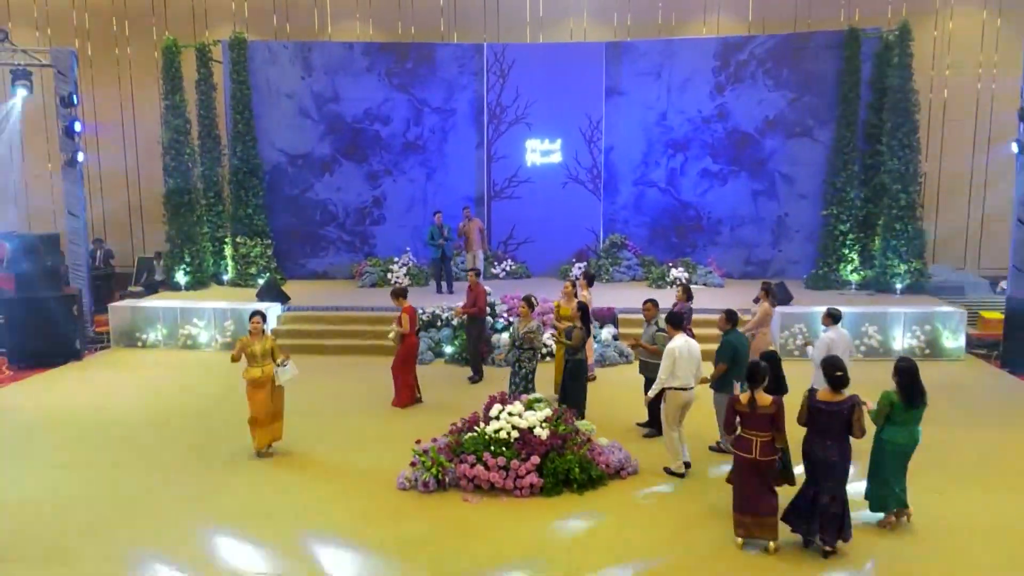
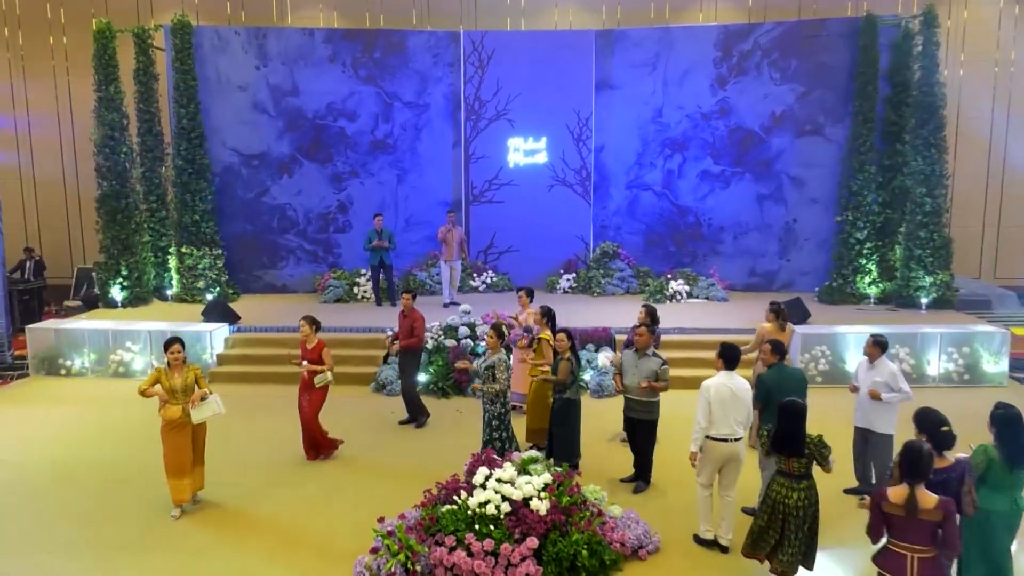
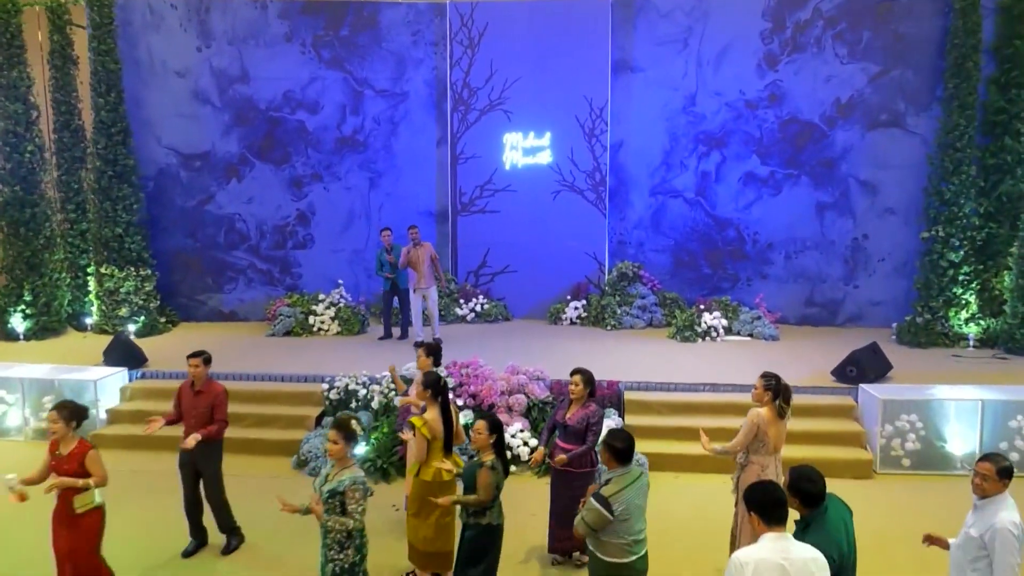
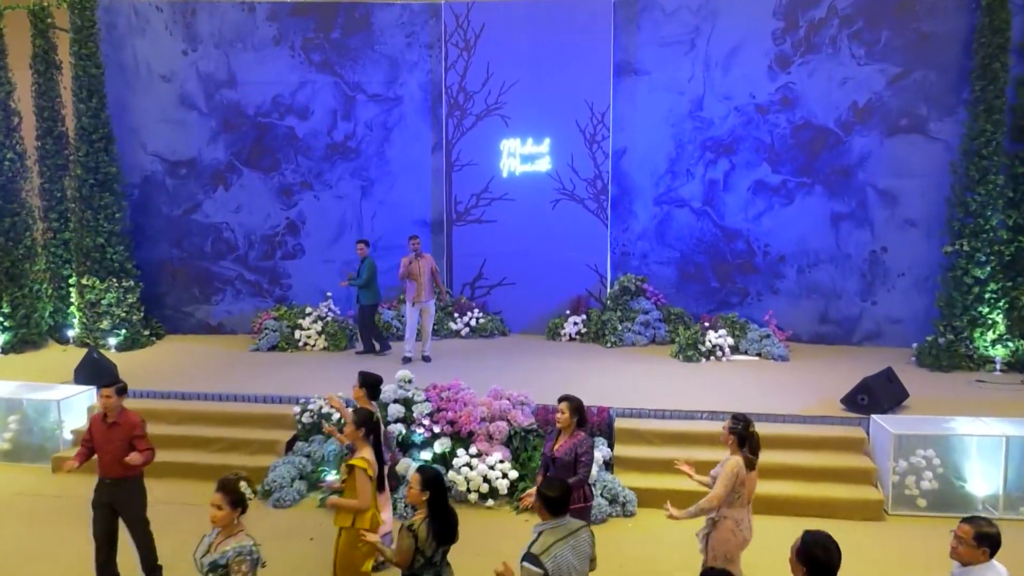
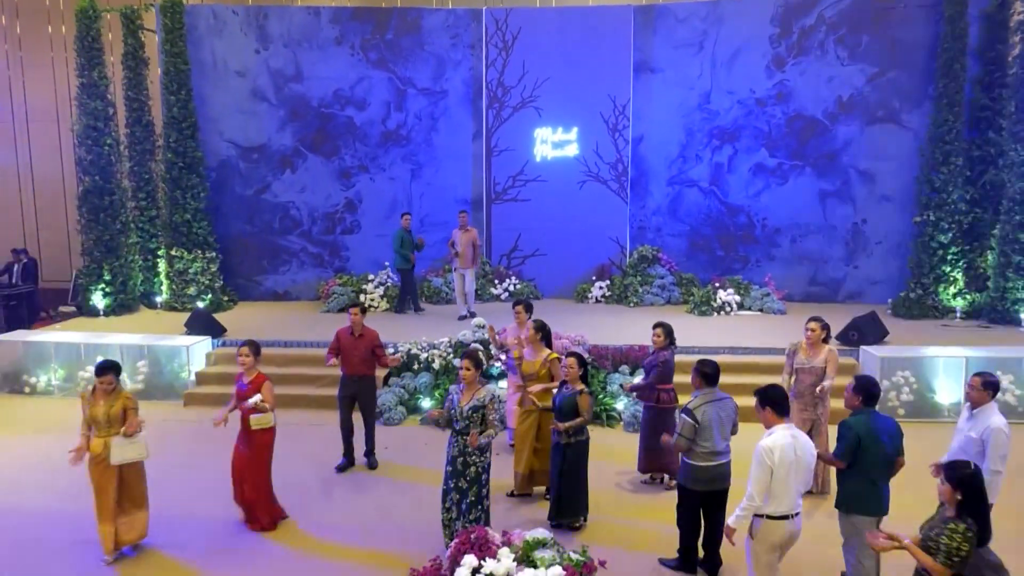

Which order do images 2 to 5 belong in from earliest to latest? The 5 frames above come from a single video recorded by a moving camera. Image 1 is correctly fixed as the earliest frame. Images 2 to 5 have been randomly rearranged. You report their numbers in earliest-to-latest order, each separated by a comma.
2, 5, 3, 4
